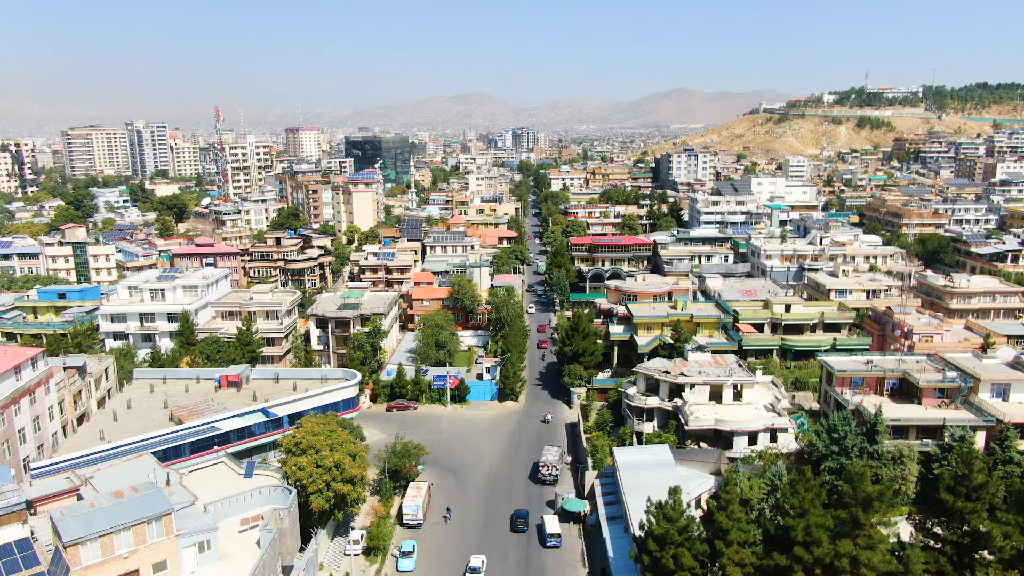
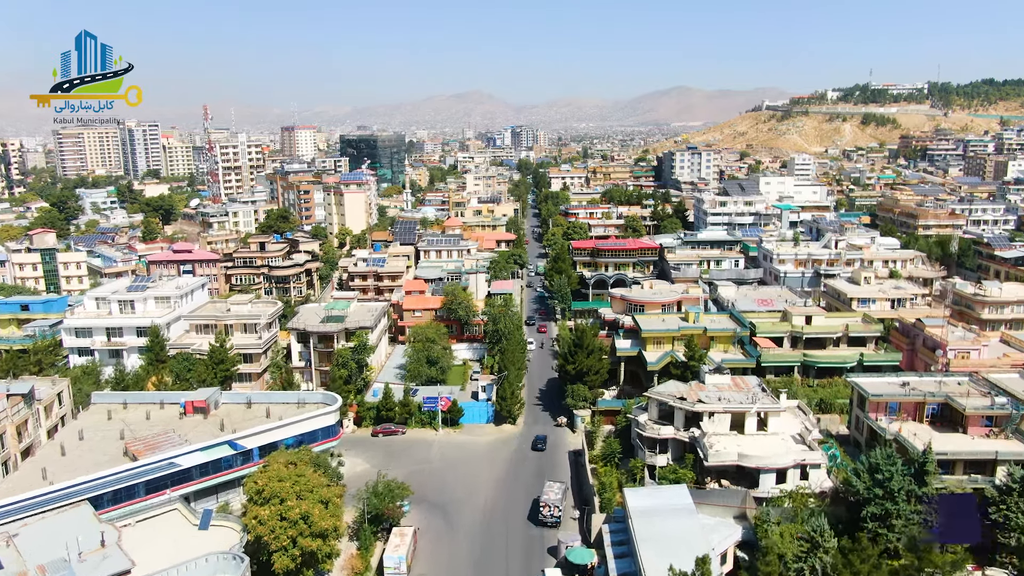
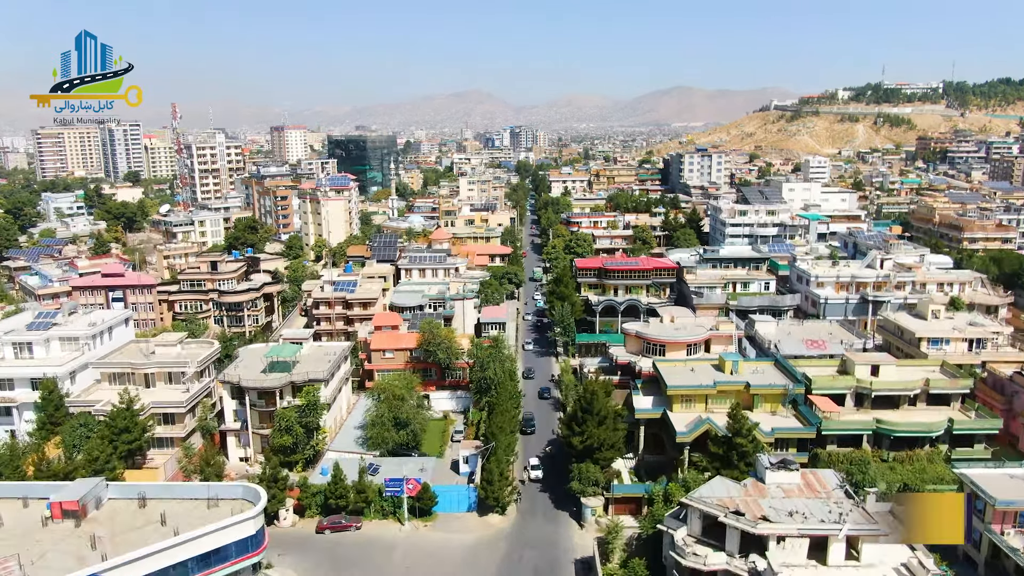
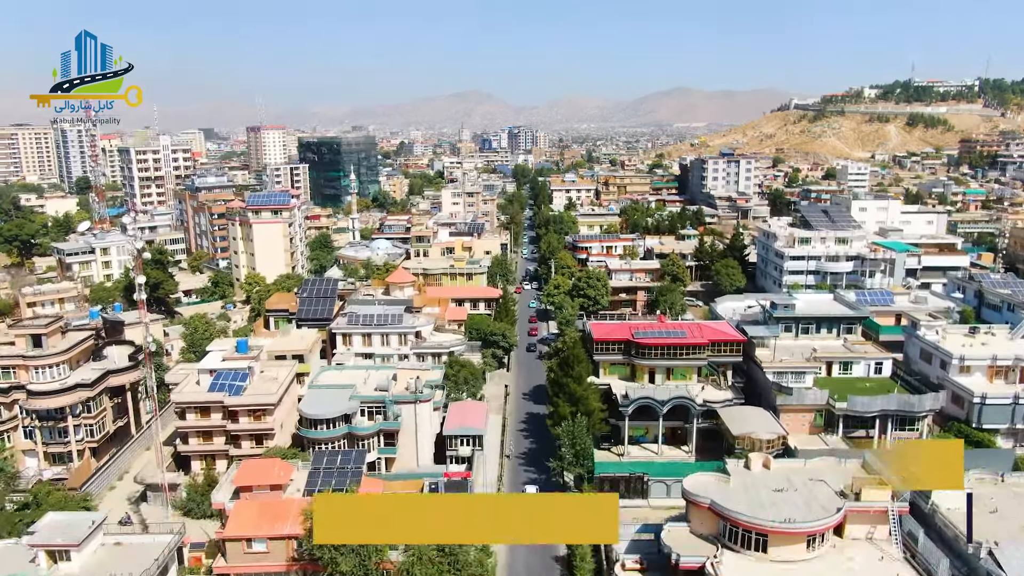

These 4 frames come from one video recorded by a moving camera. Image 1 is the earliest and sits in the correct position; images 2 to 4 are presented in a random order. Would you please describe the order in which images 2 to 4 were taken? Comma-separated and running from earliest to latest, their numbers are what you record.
2, 3, 4
